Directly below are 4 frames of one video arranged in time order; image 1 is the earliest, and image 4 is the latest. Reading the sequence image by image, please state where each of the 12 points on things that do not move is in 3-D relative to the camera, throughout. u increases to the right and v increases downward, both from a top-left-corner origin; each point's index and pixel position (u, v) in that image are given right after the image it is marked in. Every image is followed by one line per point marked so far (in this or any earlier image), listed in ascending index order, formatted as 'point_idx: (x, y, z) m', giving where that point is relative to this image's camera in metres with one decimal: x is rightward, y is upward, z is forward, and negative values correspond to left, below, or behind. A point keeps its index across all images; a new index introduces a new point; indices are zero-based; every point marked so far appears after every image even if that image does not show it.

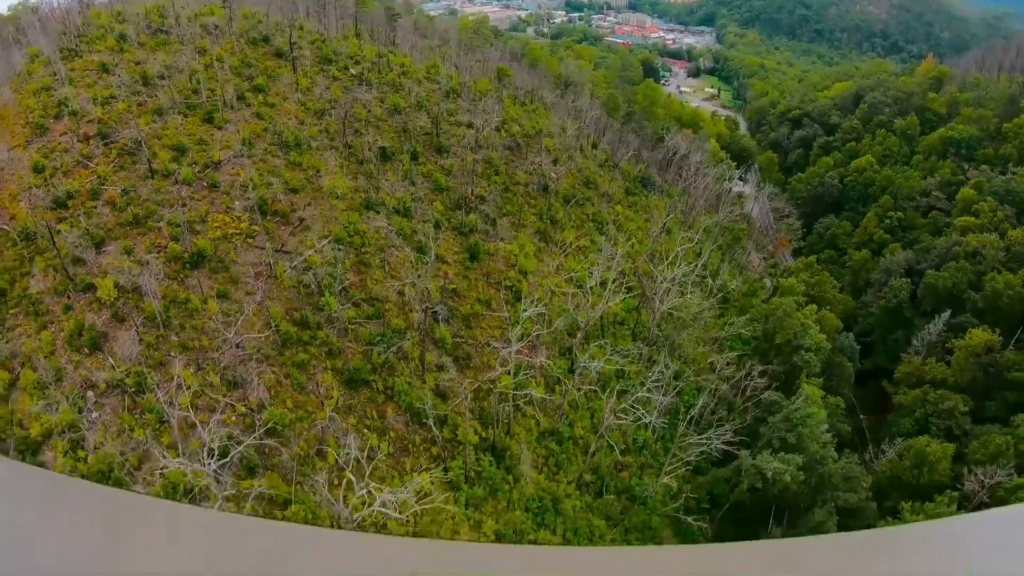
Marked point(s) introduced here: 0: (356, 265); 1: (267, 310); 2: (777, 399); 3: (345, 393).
0: (-2.9, +0.4, +11.6) m
1: (-4.1, -0.4, +10.5) m
2: (+4.3, -1.8, +10.1) m
3: (-2.6, -1.6, +9.9) m
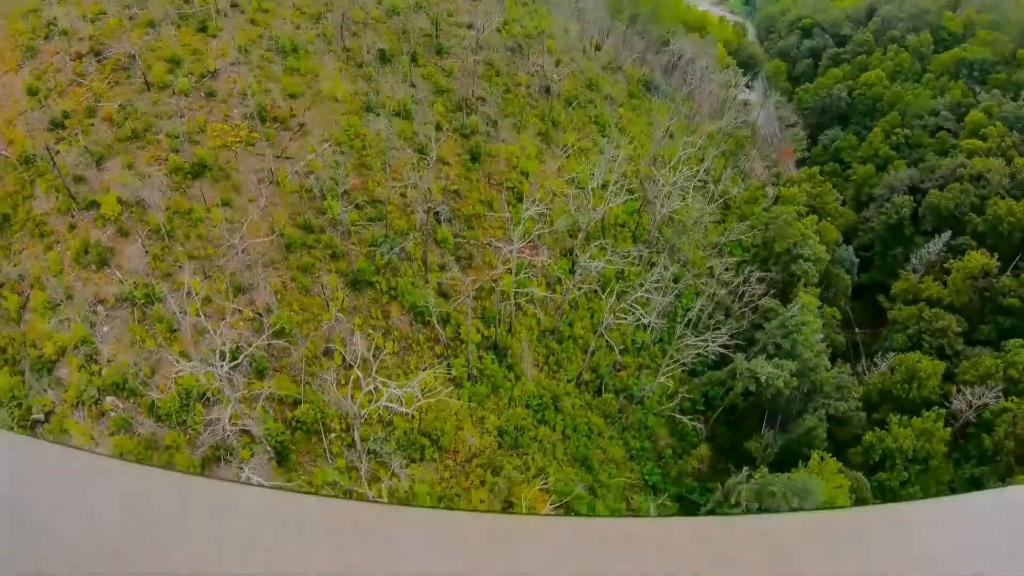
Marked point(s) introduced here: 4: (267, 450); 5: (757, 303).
0: (-2.9, +2.1, +11.6) m
1: (-4.1, +1.2, +10.6) m
2: (+4.3, -0.2, +10.3) m
3: (-2.6, -0.1, +10.1) m
4: (-3.4, -2.2, +8.6) m
5: (+4.2, -0.2, +10.7) m
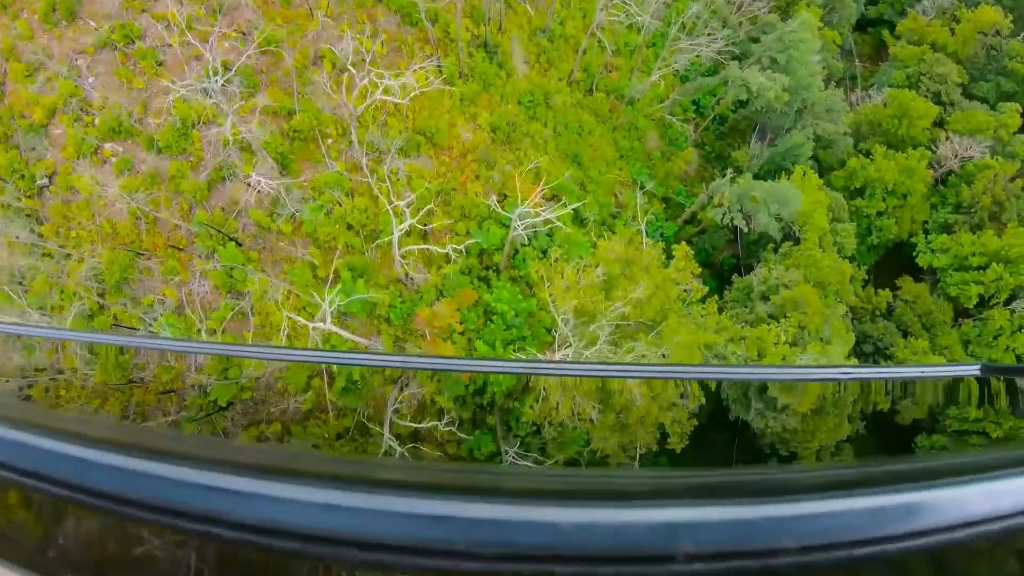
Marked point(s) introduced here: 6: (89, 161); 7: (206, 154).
0: (-3.1, +6.7, +10.7) m
1: (-4.3, +5.5, +9.9) m
2: (+4.2, +4.3, +10.0) m
3: (-2.8, +4.2, +9.7) m
4: (-3.5, +1.7, +8.9) m
5: (+4.0, +4.4, +10.4) m
6: (-6.4, +1.9, +9.5) m
7: (-4.5, +2.0, +9.2) m
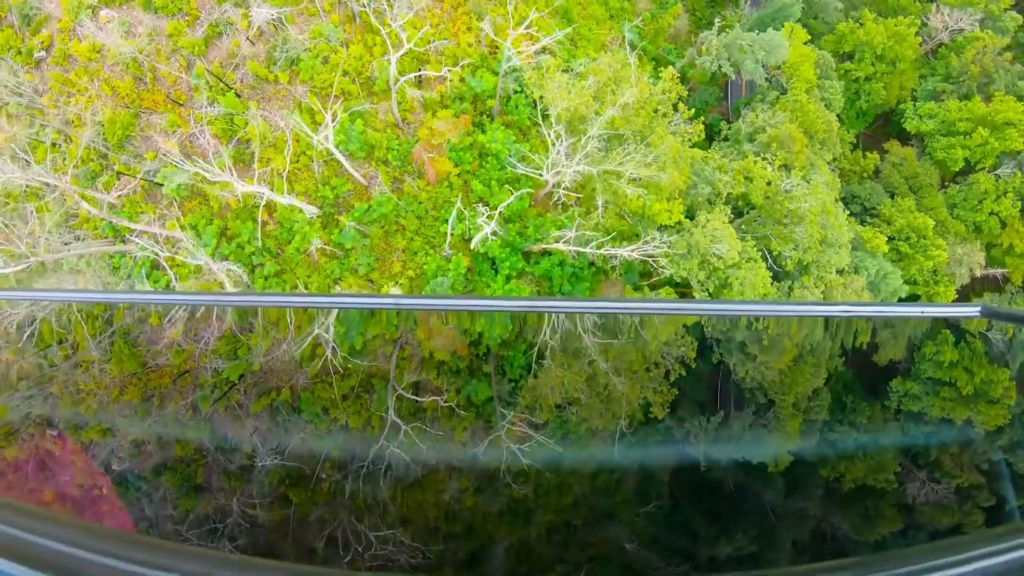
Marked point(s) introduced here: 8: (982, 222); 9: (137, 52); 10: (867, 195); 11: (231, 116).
0: (-3.2, +9.0, +10.0) m
1: (-4.4, +7.7, +9.4) m
2: (+4.1, +6.4, +9.8) m
3: (-2.9, +6.3, +9.5) m
4: (-3.6, +3.8, +9.0) m
5: (+3.9, +6.6, +10.1) m
6: (-6.5, +4.1, +9.6) m
7: (-4.6, +4.1, +9.3) m
8: (+8.3, +1.1, +11.3) m
9: (-5.7, +3.4, +9.4) m
10: (+6.1, +1.5, +11.2) m
11: (-4.2, +2.3, +9.4) m
